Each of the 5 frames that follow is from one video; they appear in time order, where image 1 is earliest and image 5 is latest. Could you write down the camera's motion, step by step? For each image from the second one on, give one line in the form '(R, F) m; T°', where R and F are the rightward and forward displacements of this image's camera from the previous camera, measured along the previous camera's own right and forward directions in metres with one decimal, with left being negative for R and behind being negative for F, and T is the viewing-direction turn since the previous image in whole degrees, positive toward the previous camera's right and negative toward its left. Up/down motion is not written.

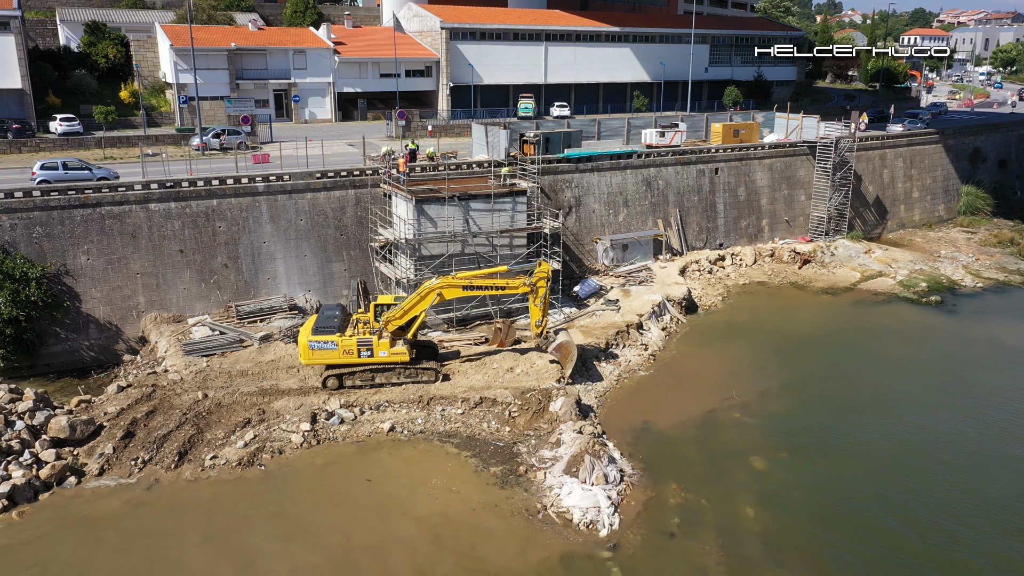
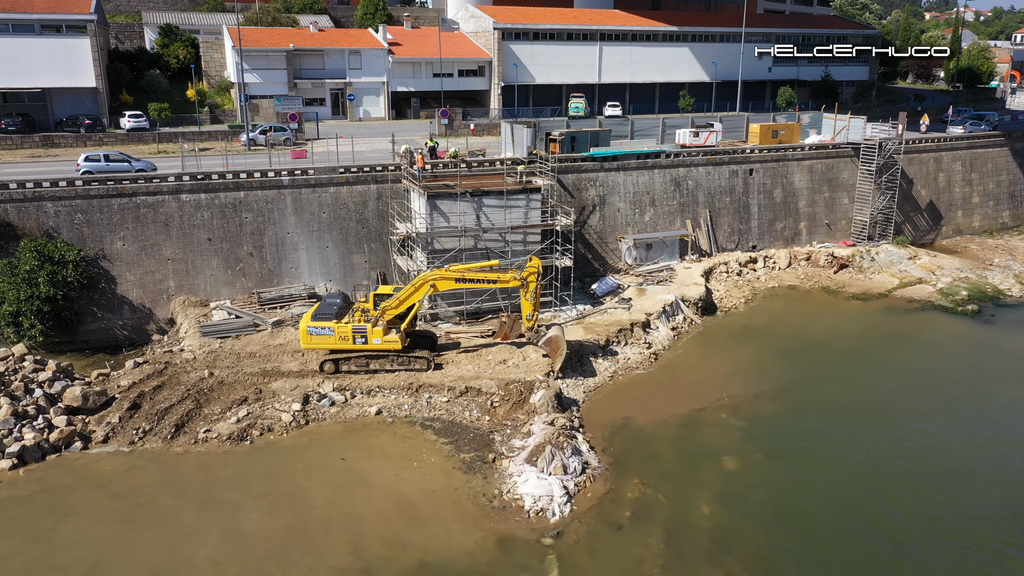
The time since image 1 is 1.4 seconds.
(+1.8, -0.2) m; -6°
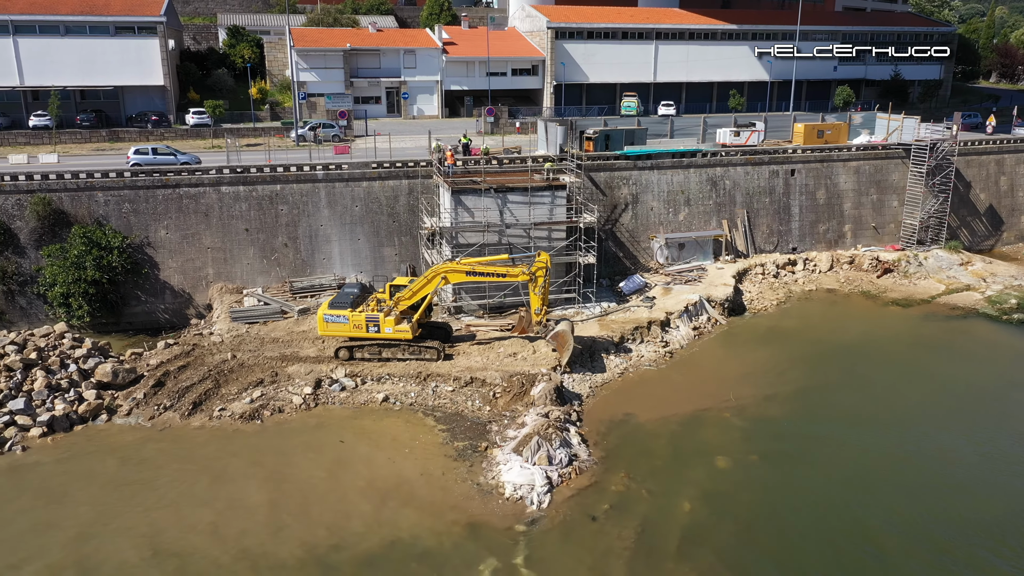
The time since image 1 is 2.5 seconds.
(+1.3, -0.2) m; -5°
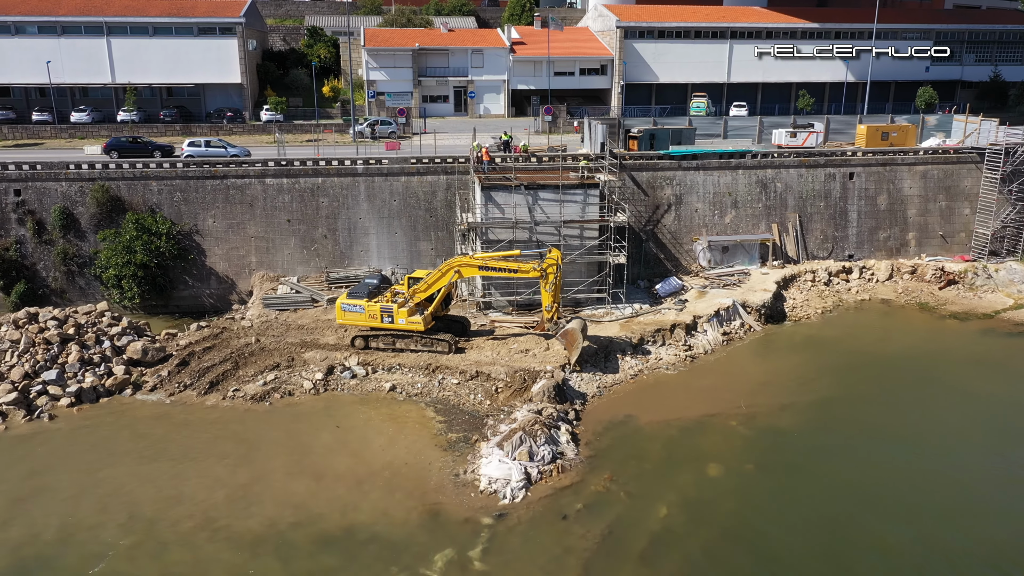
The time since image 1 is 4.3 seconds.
(+1.7, +0.1) m; -7°
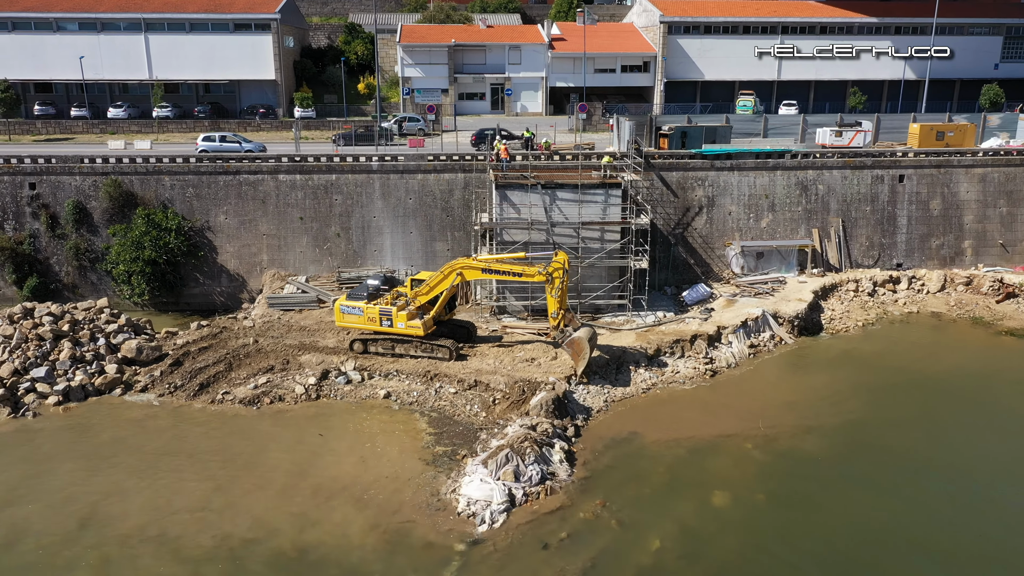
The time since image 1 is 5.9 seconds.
(+1.0, +1.0) m; -4°
